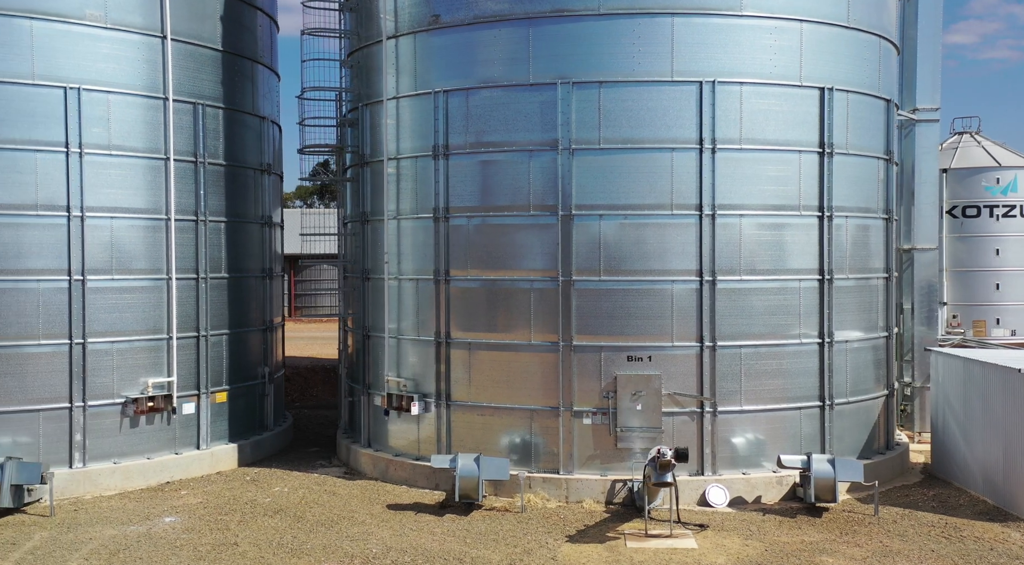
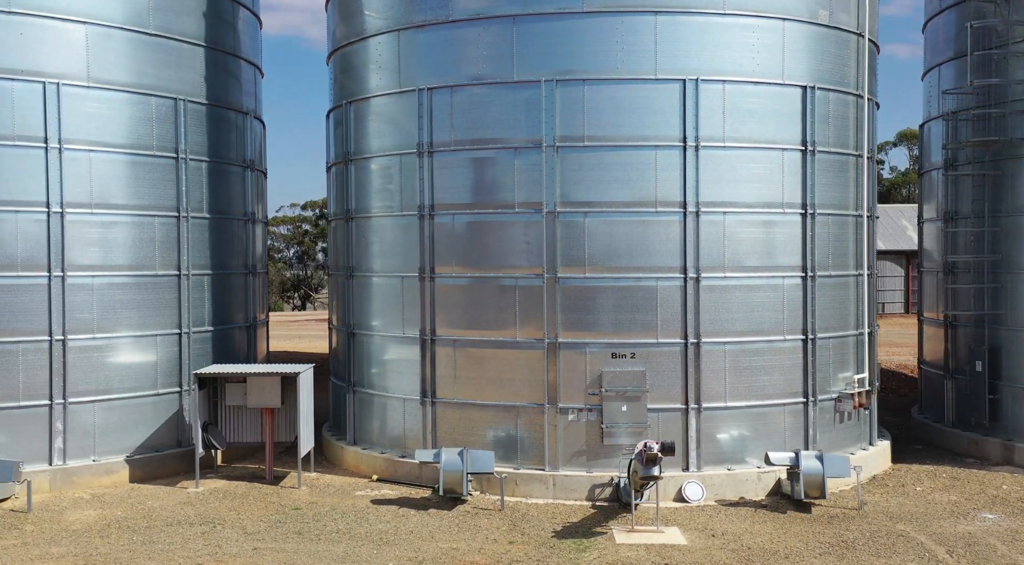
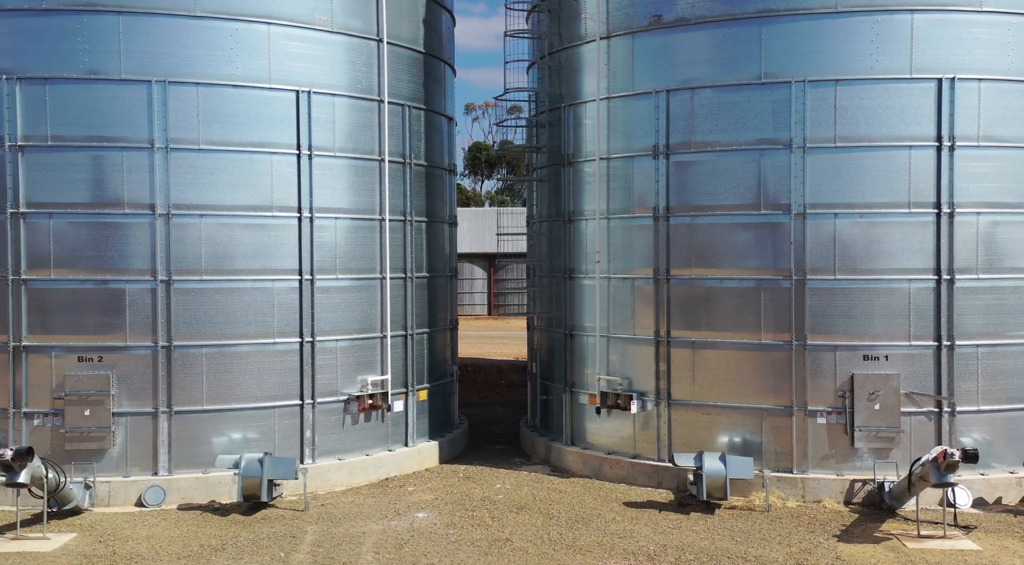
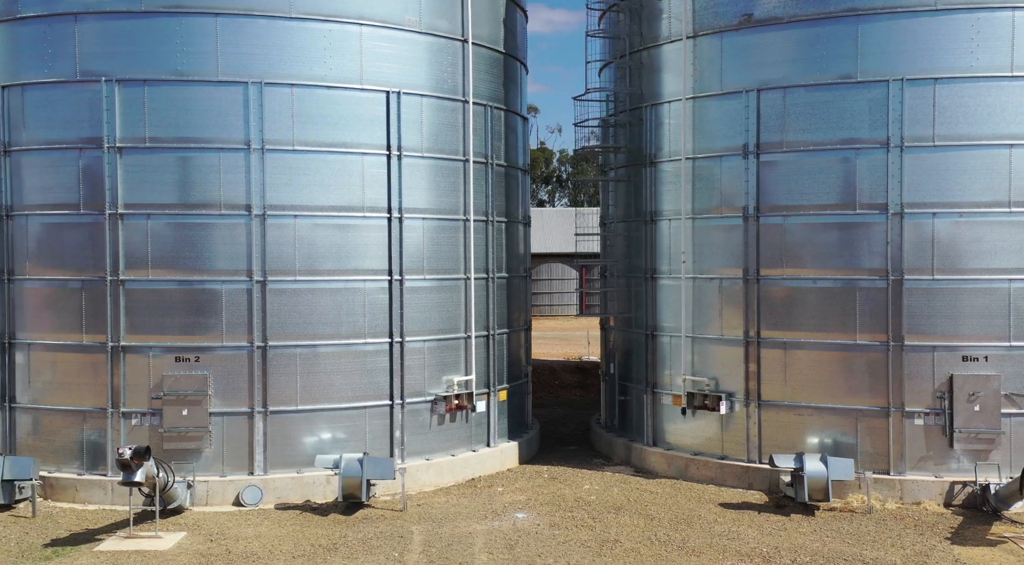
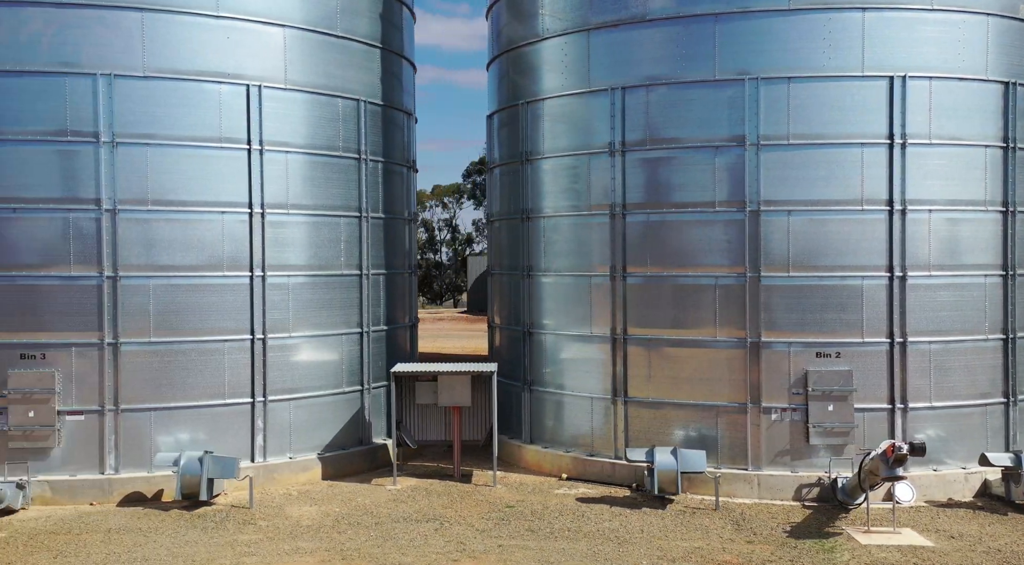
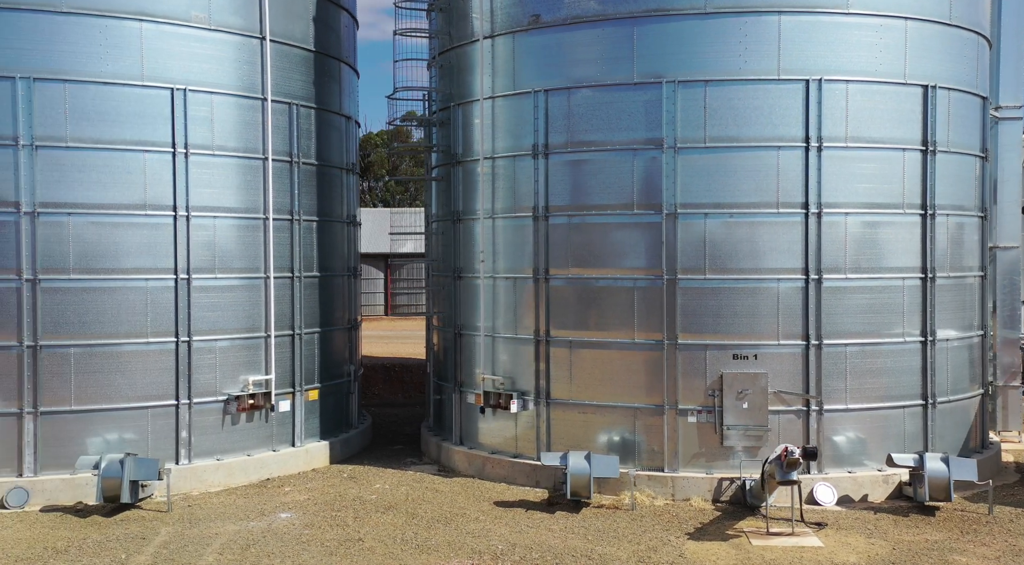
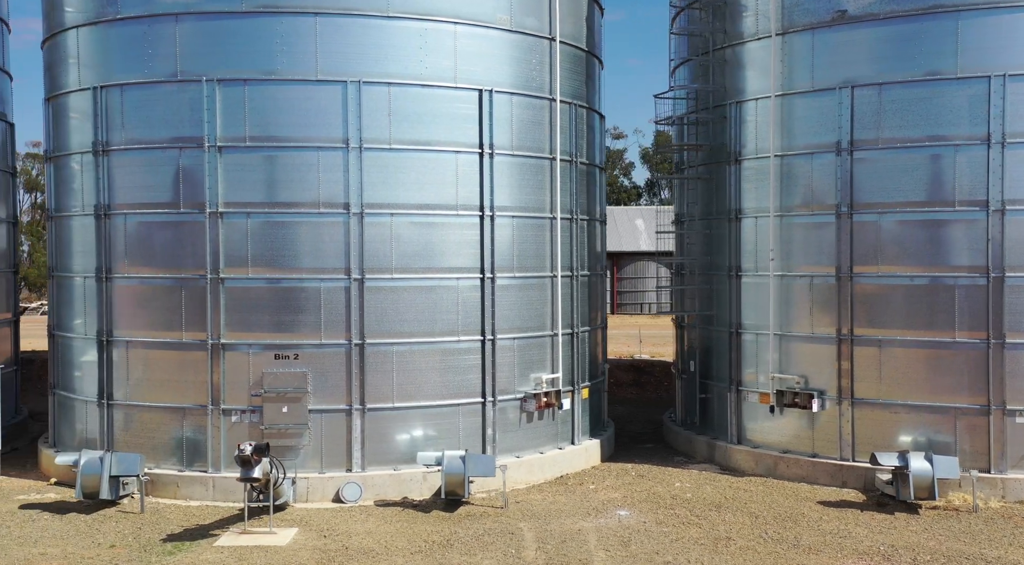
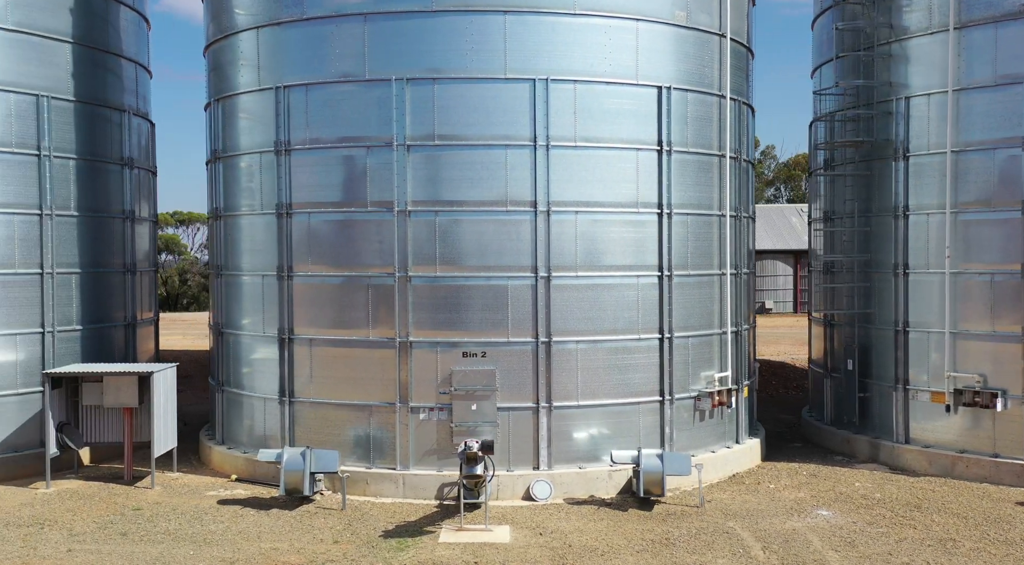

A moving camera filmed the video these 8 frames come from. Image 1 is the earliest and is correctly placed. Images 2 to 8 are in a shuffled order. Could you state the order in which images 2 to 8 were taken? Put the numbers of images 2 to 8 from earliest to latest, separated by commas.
6, 3, 4, 7, 8, 2, 5
